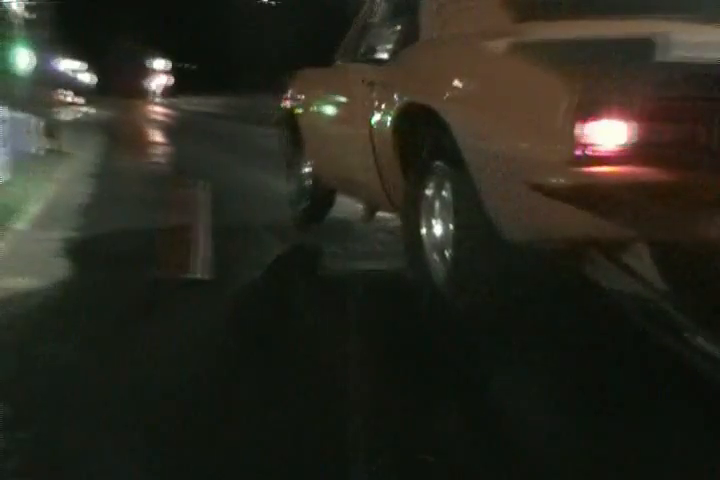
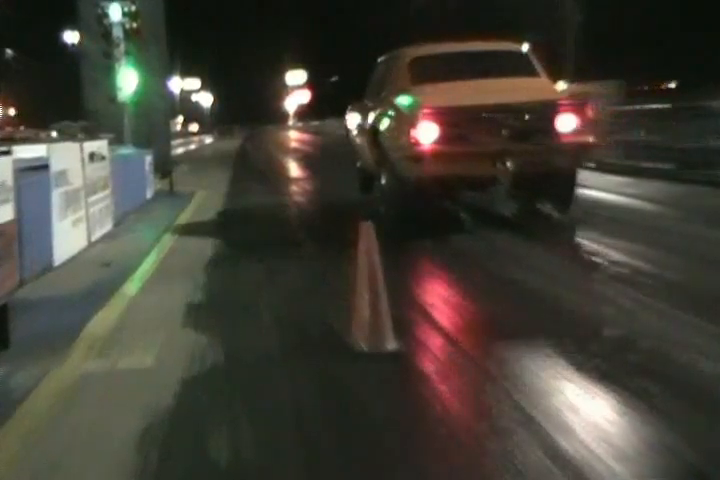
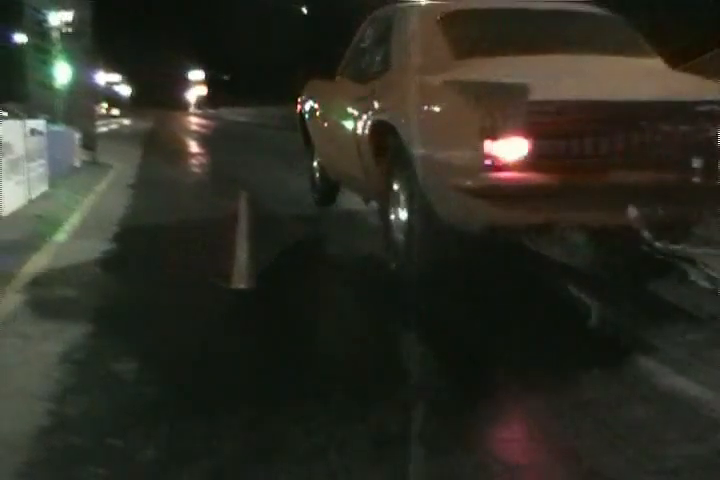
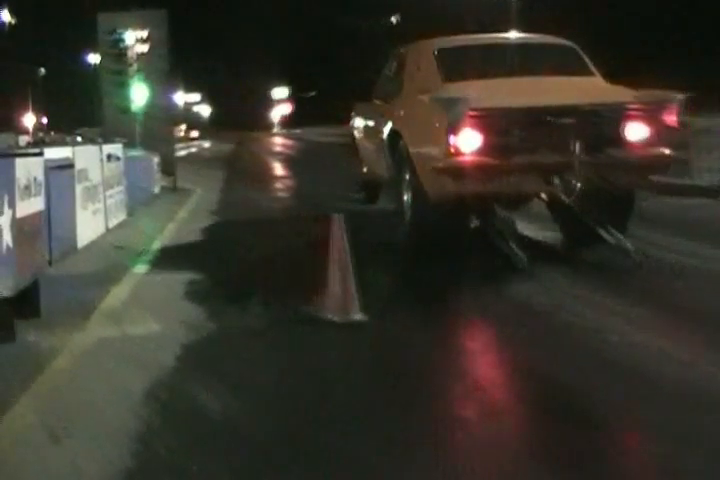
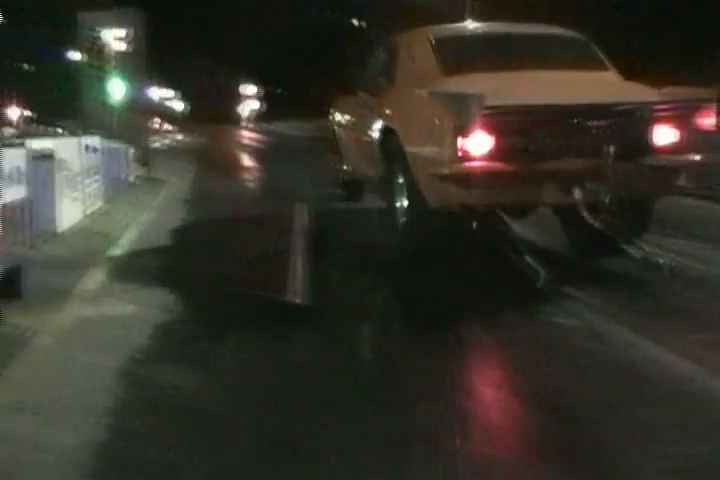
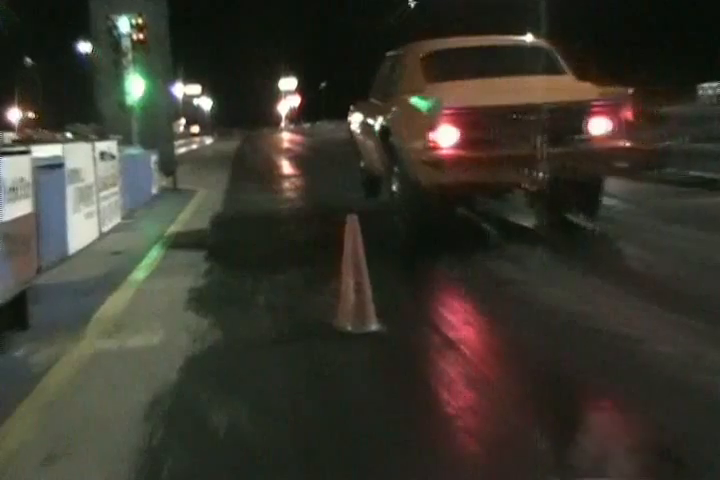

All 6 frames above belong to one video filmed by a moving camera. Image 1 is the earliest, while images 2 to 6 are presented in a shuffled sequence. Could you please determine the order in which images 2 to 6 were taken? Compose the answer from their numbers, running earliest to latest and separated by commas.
3, 5, 4, 6, 2
